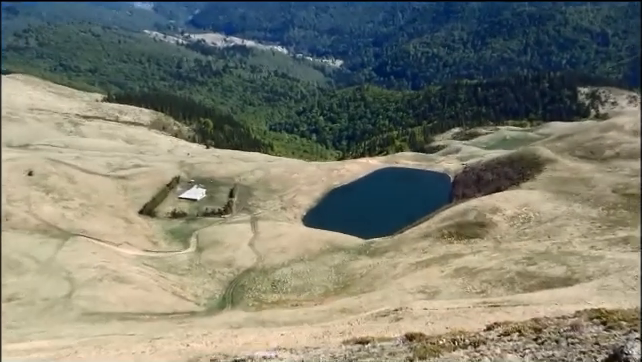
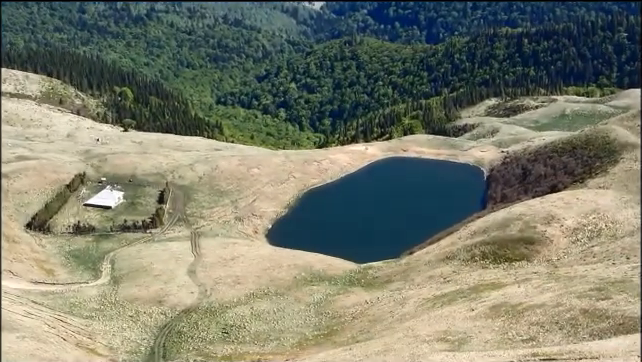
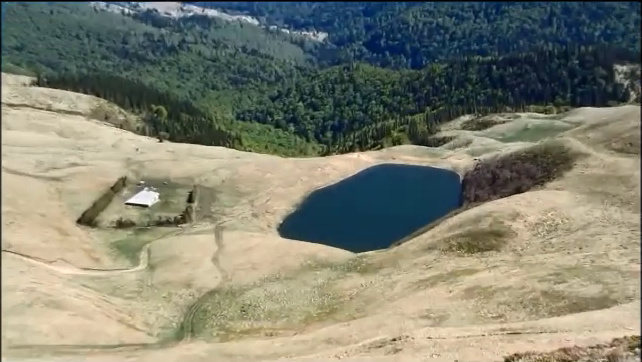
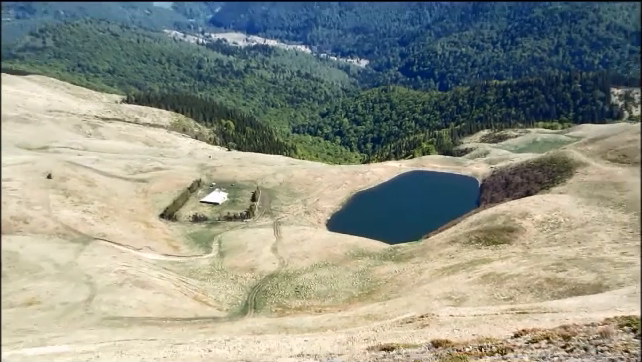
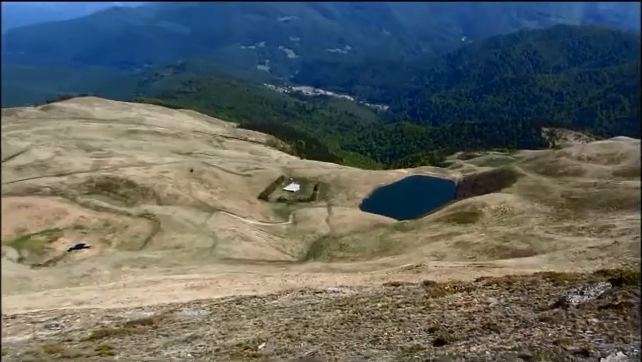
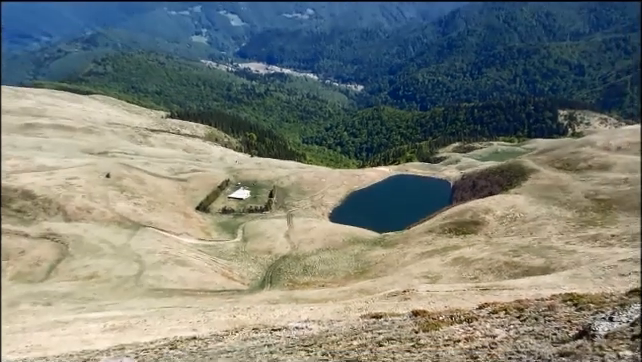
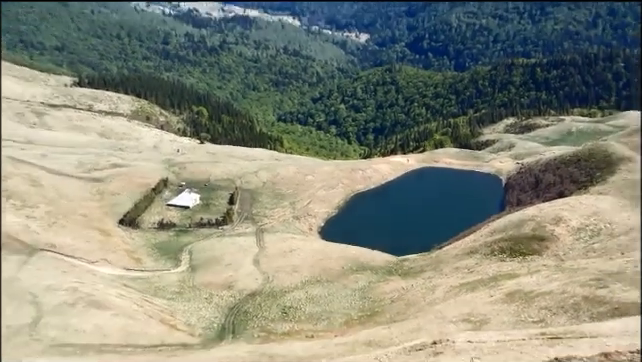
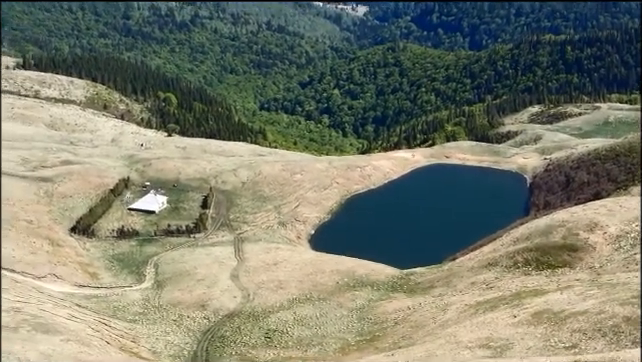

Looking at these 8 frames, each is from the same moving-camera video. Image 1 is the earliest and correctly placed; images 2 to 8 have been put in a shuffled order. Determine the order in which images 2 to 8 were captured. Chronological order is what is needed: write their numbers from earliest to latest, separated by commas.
3, 2, 8, 7, 4, 6, 5
